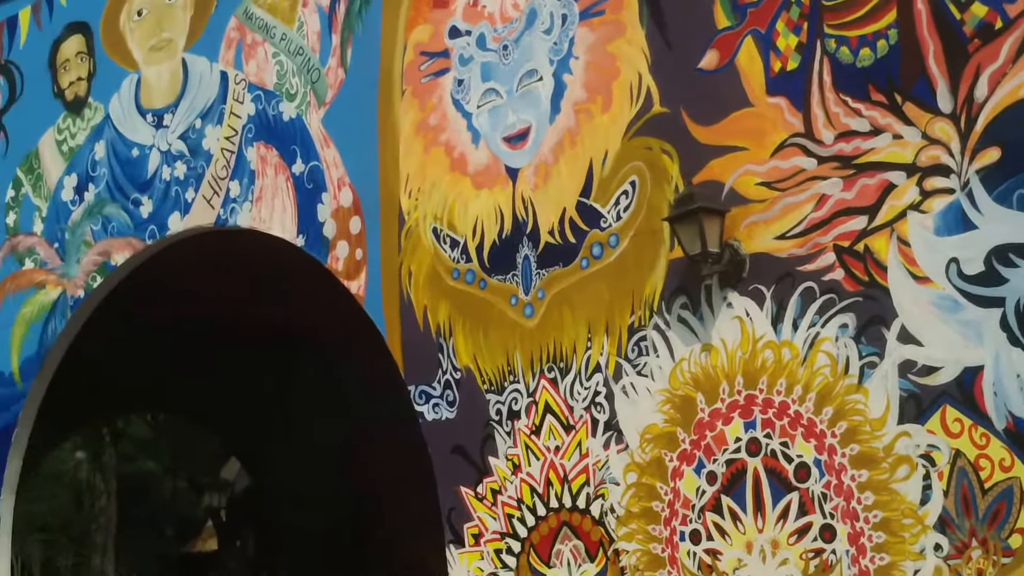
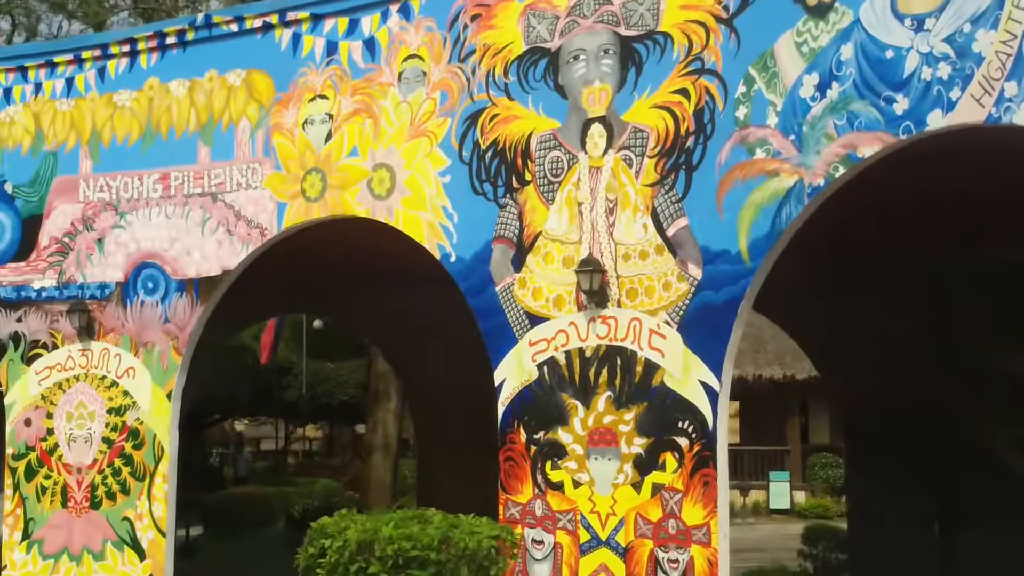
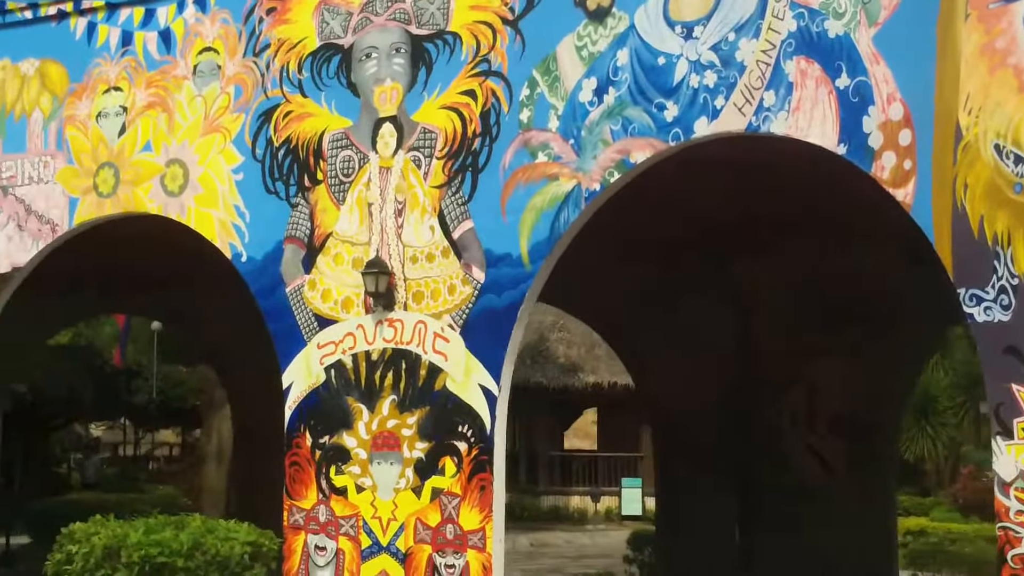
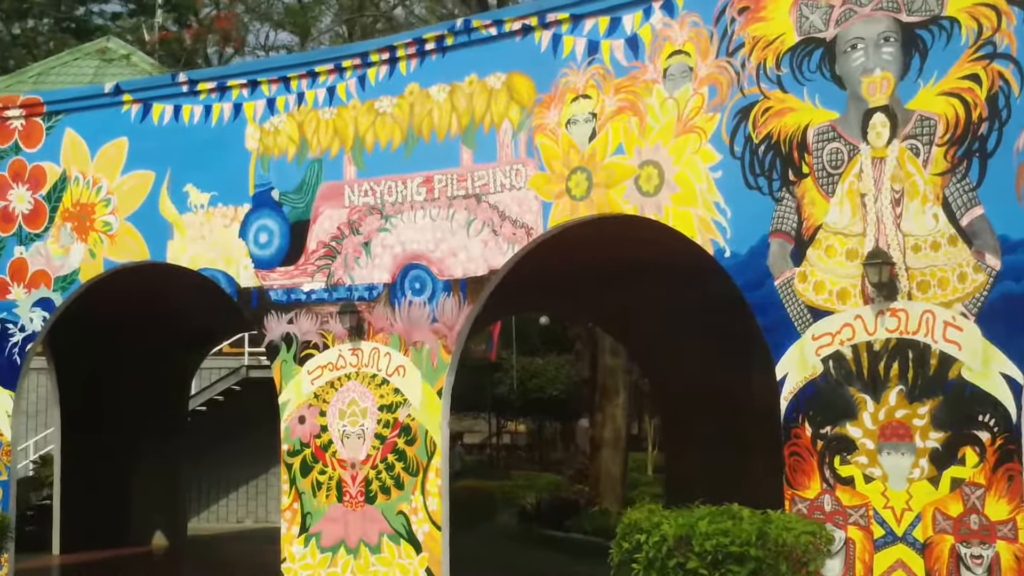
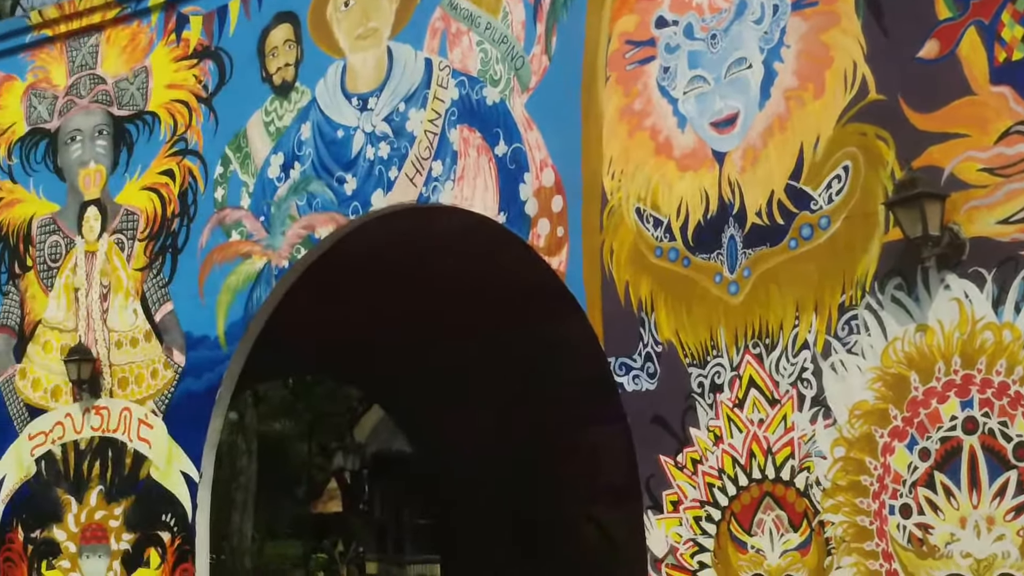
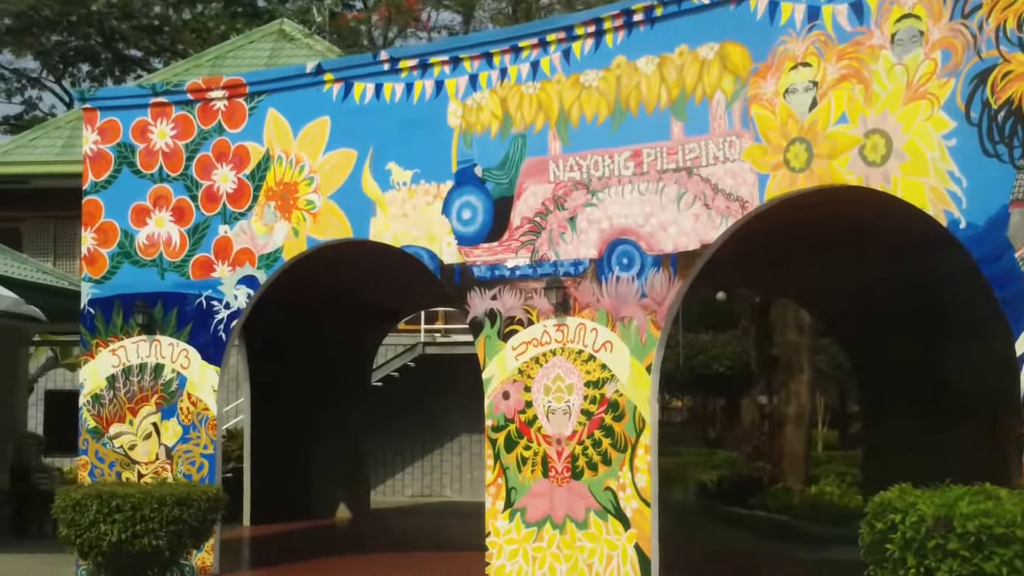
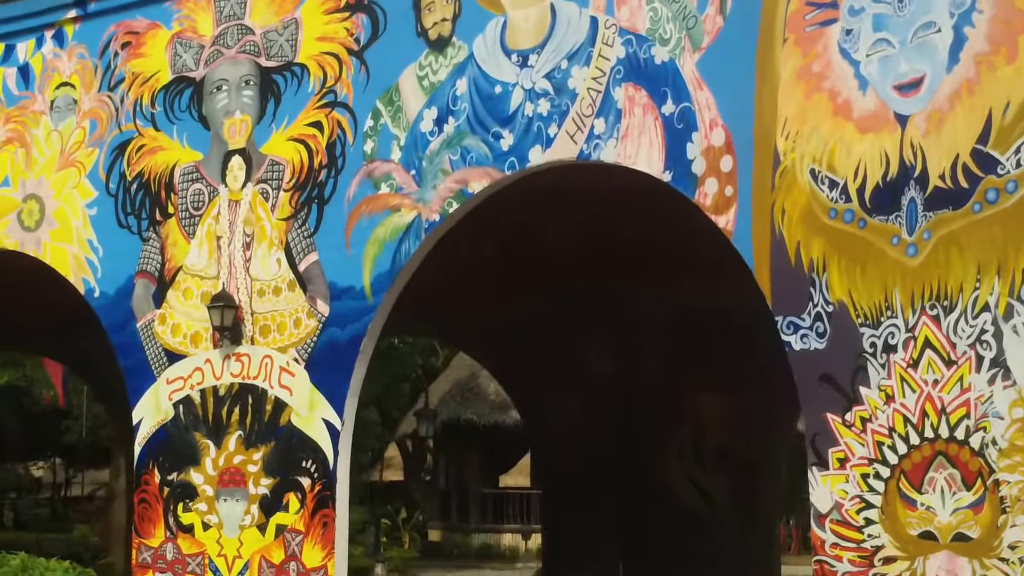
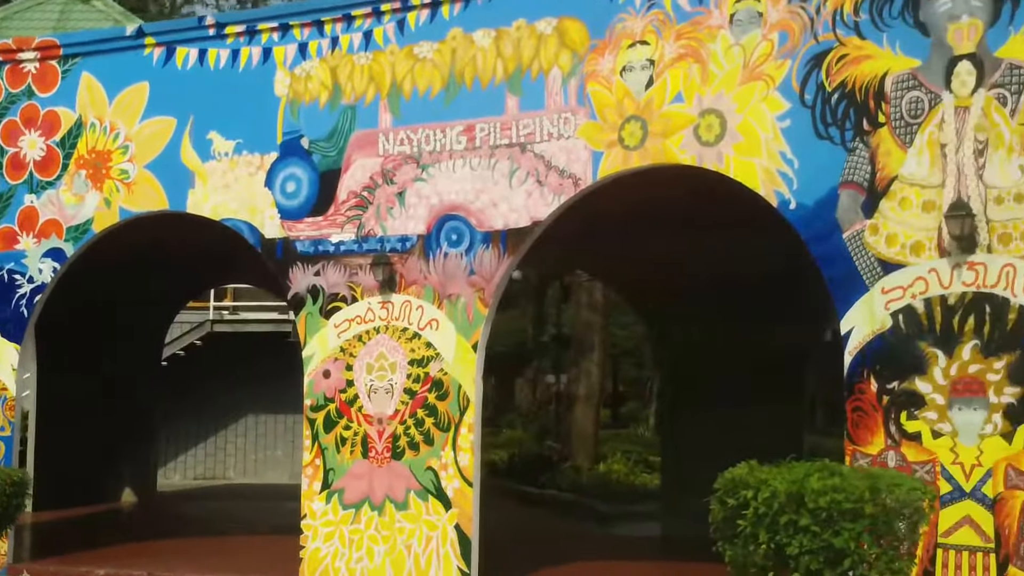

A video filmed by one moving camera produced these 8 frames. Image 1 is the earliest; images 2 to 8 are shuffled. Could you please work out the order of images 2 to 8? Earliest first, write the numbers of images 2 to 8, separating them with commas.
5, 7, 3, 2, 4, 6, 8
